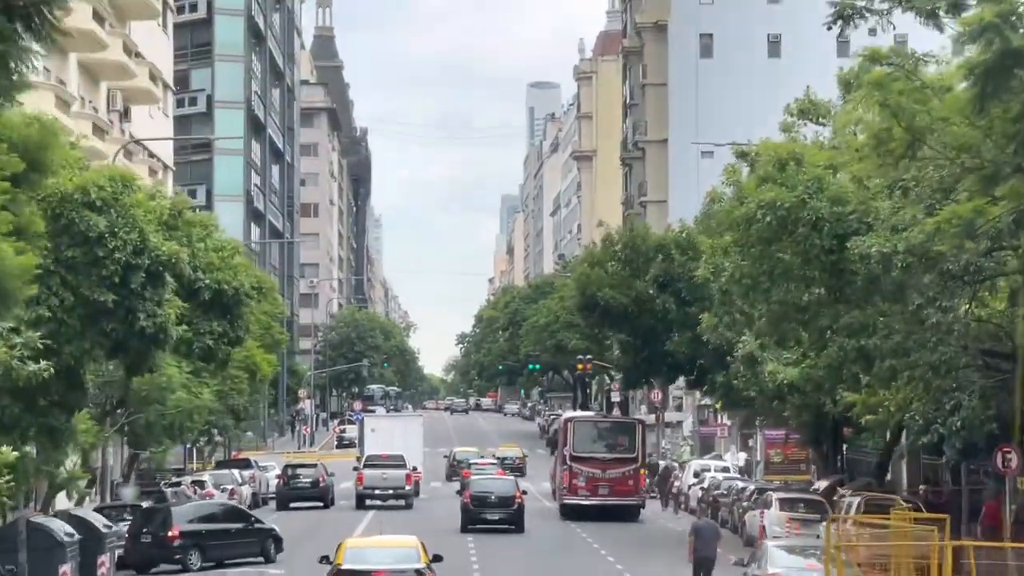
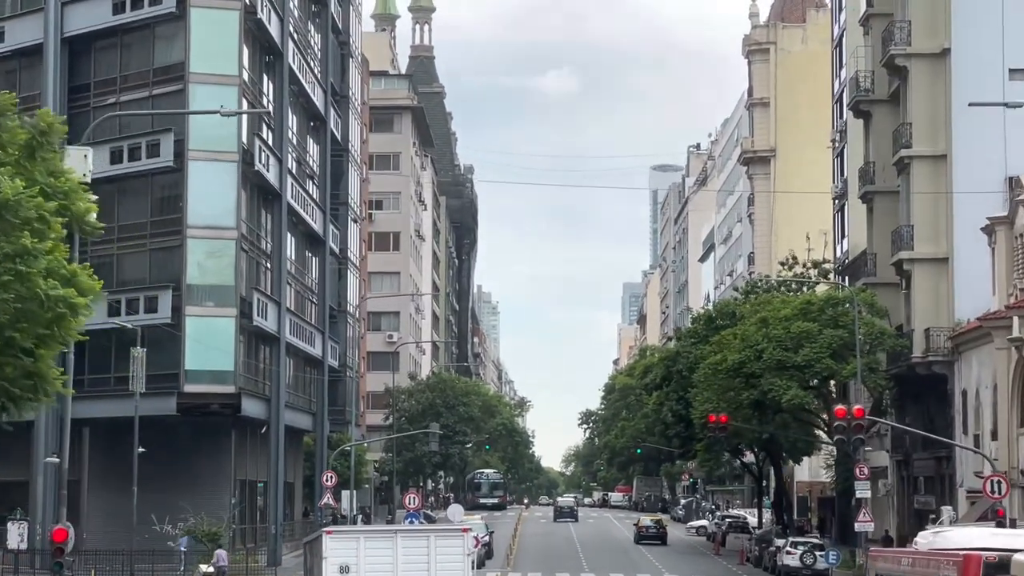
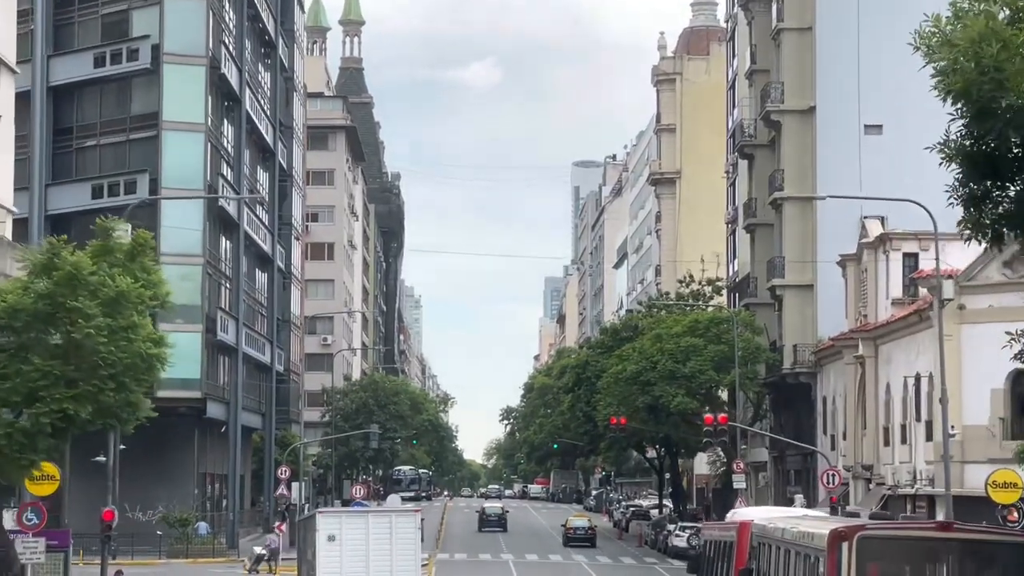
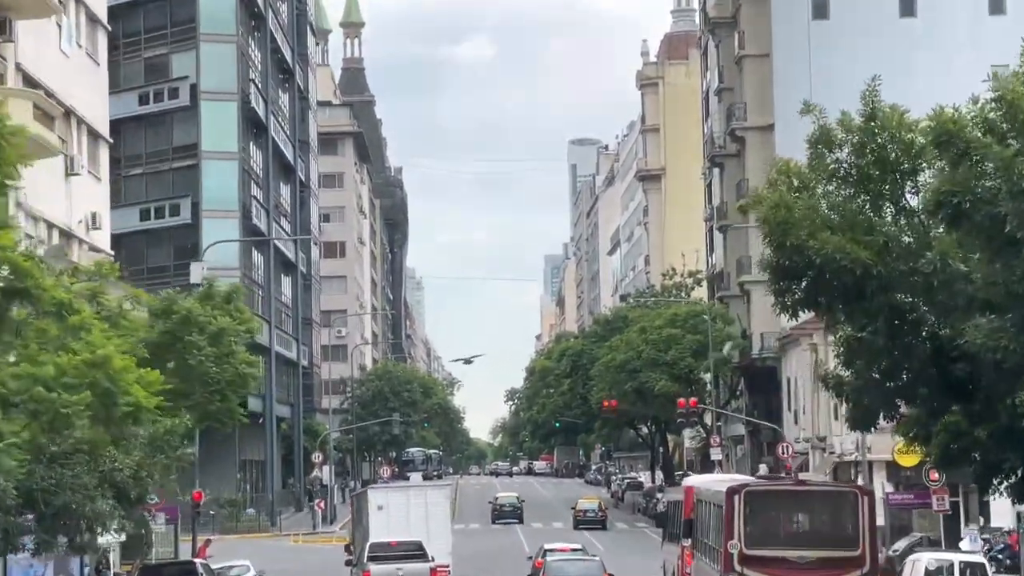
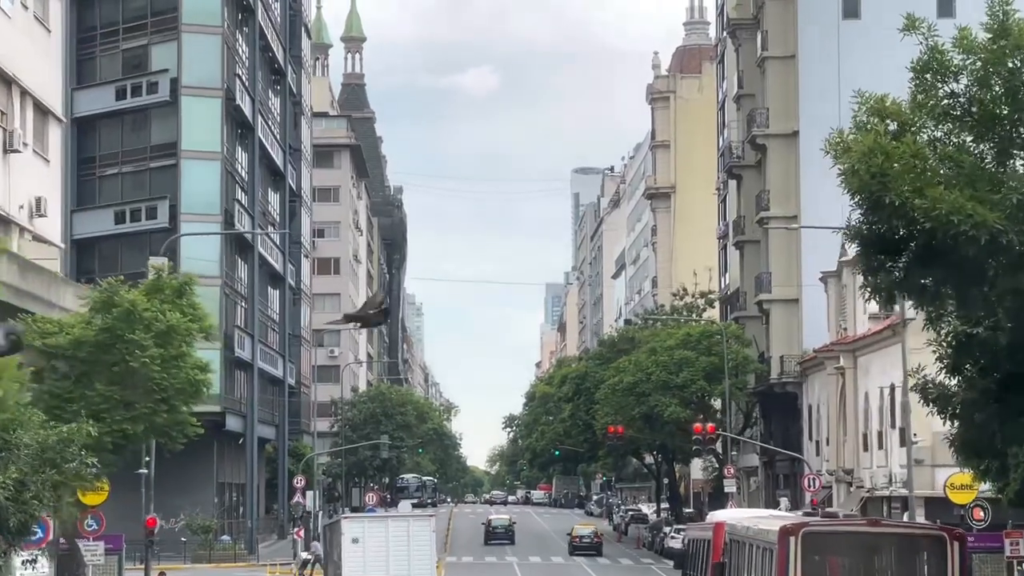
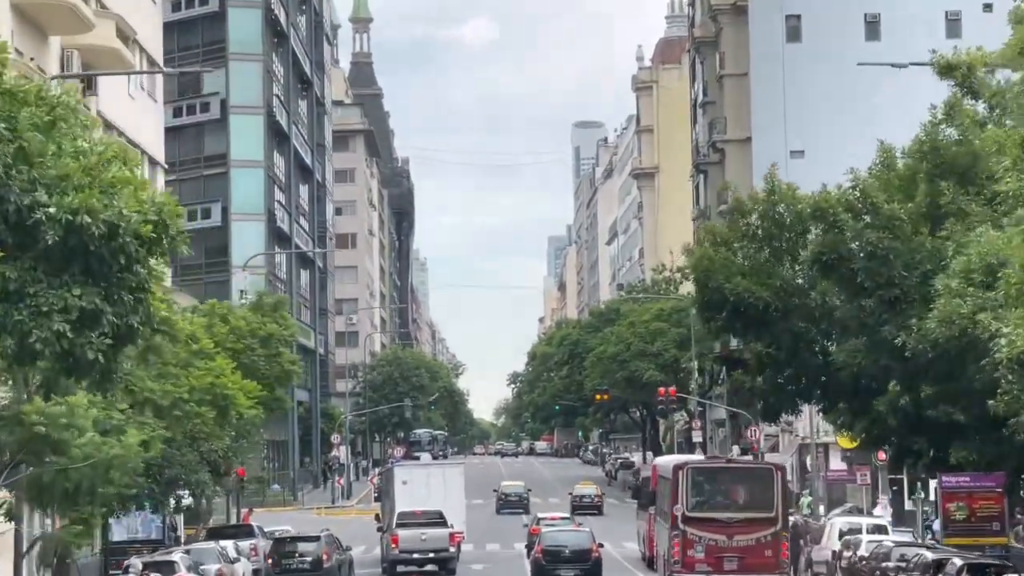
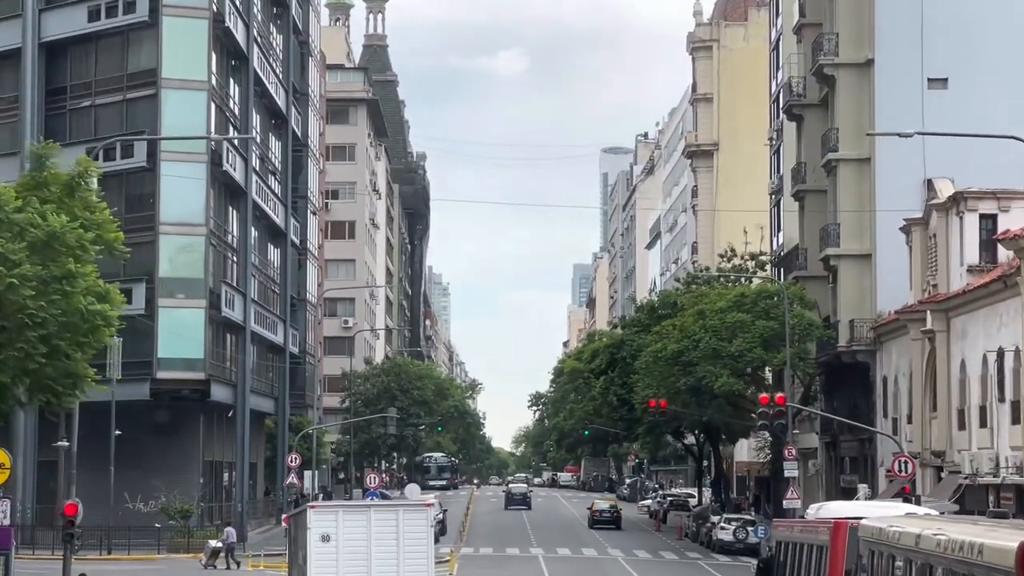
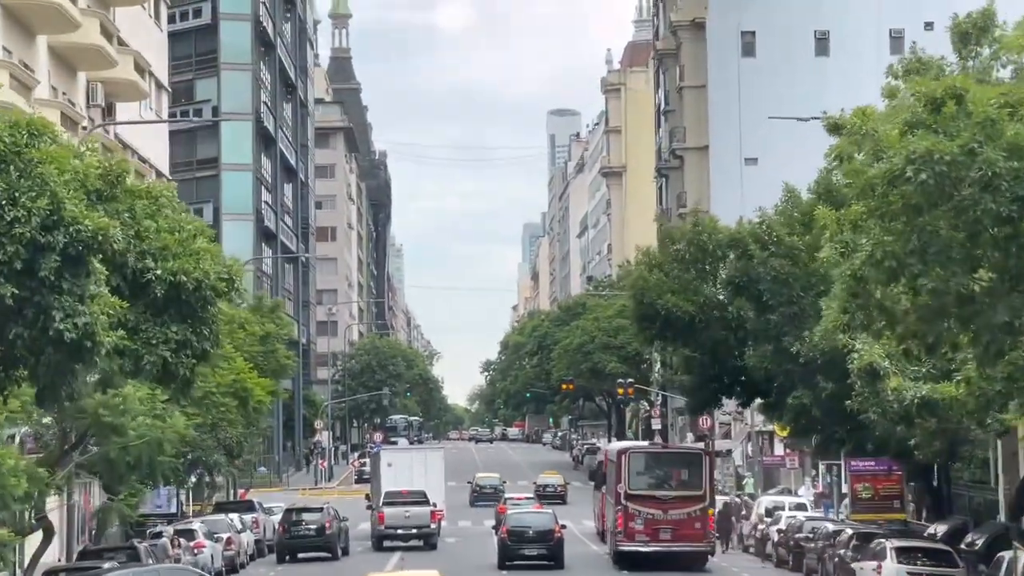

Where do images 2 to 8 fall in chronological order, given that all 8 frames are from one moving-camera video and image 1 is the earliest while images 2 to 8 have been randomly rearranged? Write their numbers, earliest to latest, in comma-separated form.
8, 6, 4, 5, 3, 7, 2
